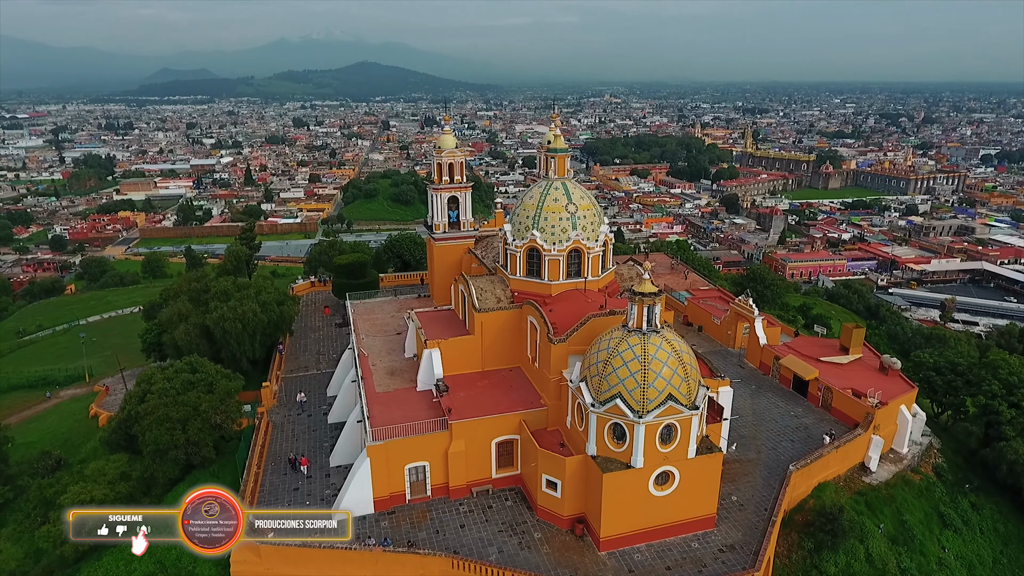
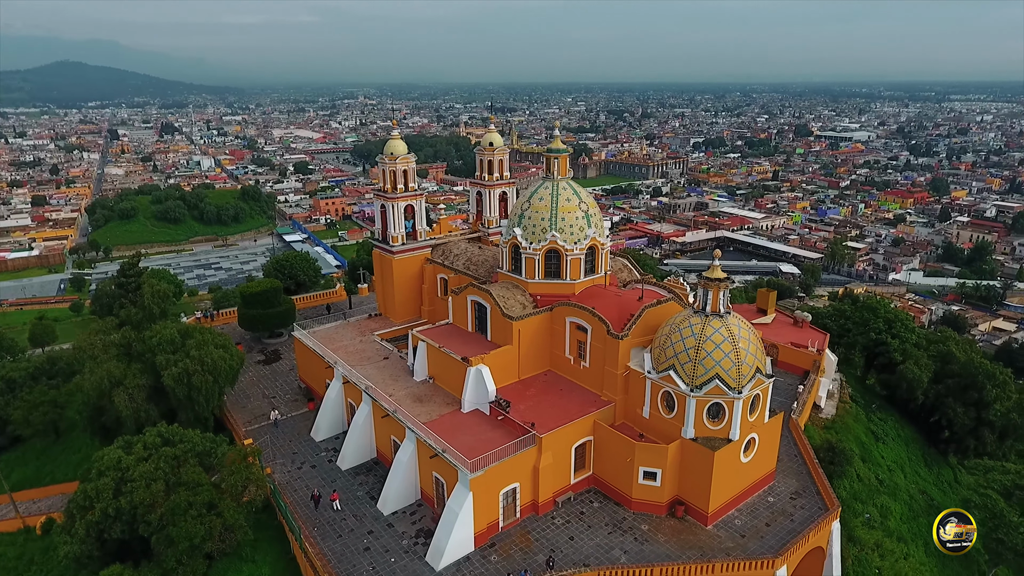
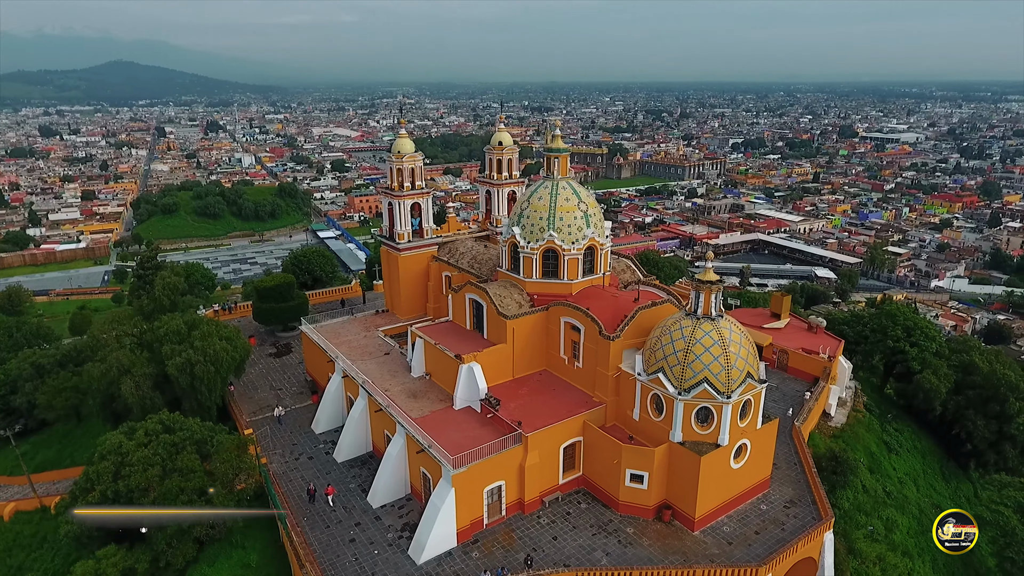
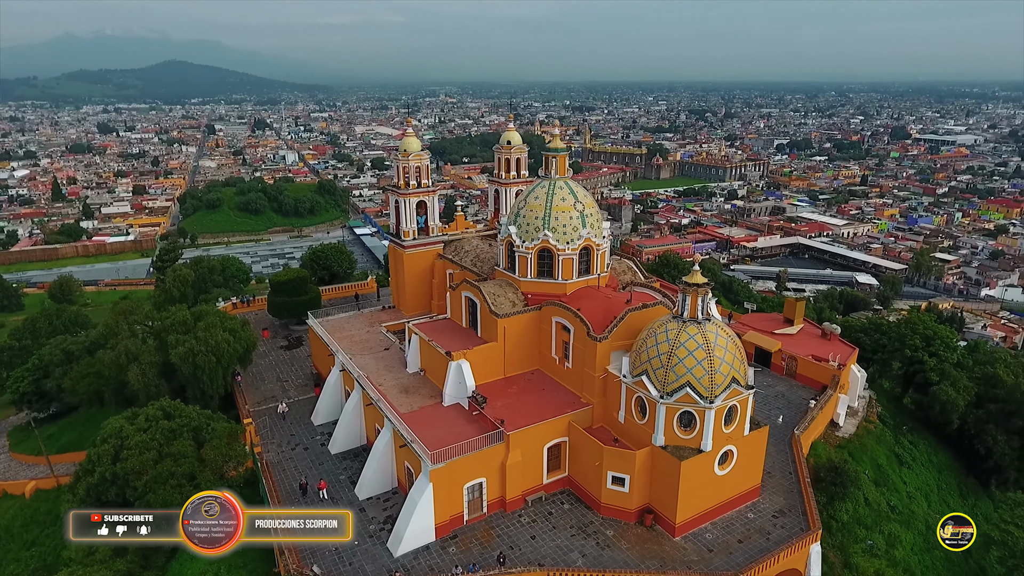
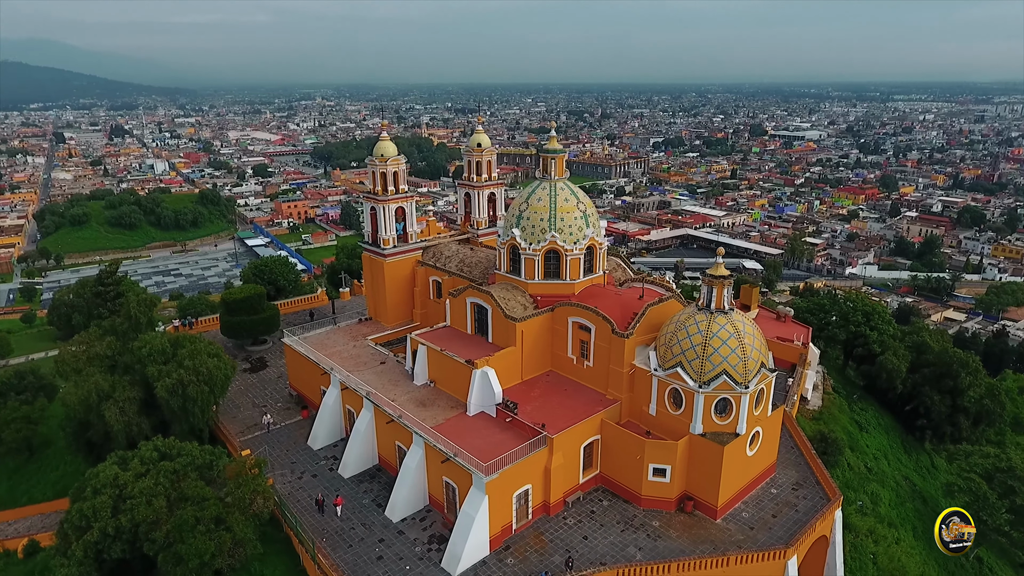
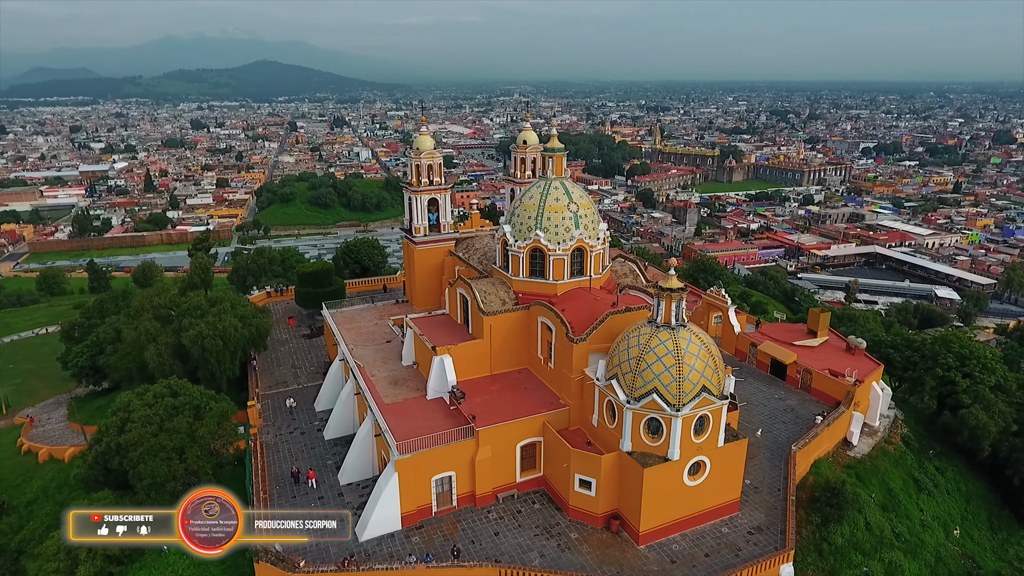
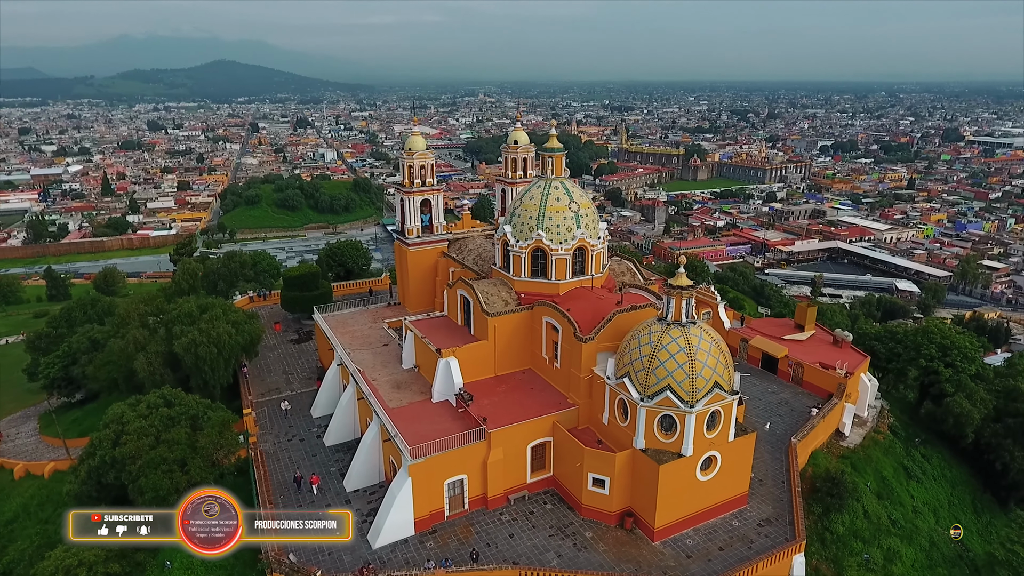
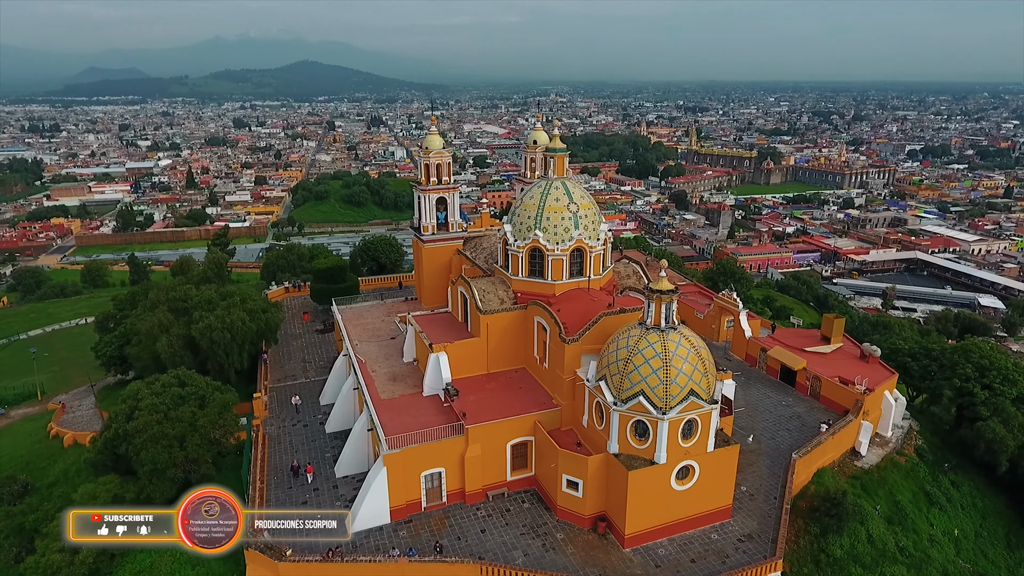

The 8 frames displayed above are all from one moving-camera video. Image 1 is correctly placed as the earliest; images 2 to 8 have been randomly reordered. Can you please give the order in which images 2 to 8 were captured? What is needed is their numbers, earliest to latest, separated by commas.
8, 6, 7, 4, 3, 2, 5
